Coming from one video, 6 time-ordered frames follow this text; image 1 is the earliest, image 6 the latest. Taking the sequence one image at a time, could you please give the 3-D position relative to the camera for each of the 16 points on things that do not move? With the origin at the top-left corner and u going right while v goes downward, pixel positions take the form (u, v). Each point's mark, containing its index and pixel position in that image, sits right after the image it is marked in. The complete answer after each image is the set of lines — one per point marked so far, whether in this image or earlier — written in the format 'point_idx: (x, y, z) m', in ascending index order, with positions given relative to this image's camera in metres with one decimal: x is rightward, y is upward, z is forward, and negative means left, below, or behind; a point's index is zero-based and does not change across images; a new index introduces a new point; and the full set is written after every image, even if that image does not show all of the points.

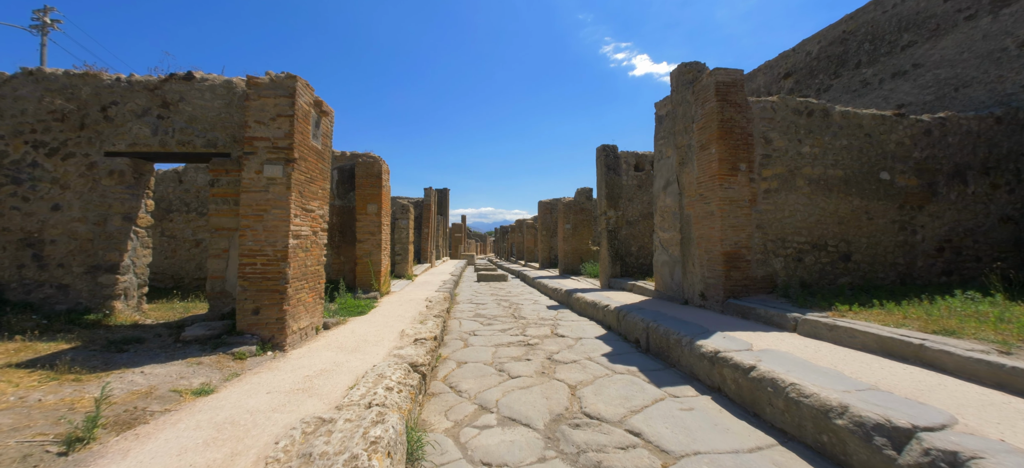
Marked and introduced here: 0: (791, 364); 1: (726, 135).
0: (+2.3, -1.1, +3.1) m
1: (+3.0, +1.4, +5.4) m
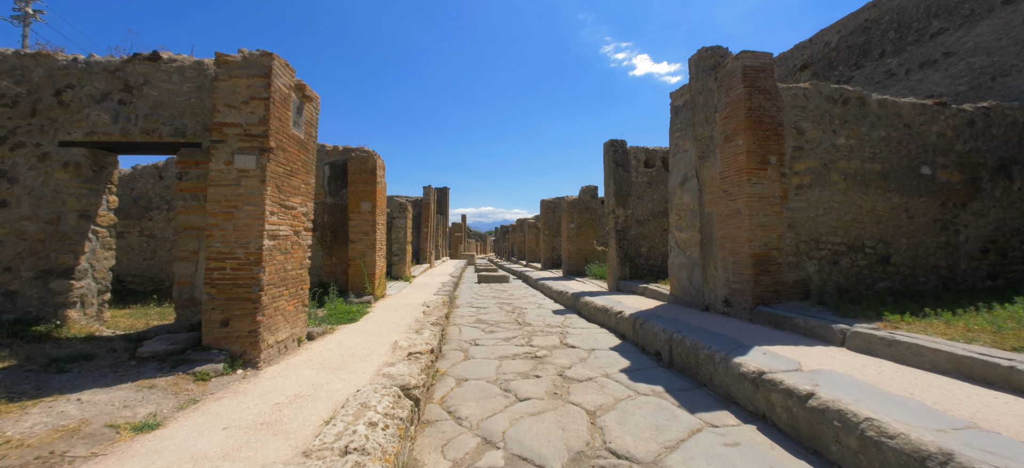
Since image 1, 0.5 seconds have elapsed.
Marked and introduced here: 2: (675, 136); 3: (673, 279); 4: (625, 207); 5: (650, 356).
0: (+2.3, -1.1, +2.6) m
1: (+3.1, +1.4, +4.9) m
2: (+2.7, +1.7, +6.4) m
3: (+2.7, -0.7, +6.4) m
4: (+2.5, +0.6, +8.6) m
5: (+1.6, -1.4, +4.4) m
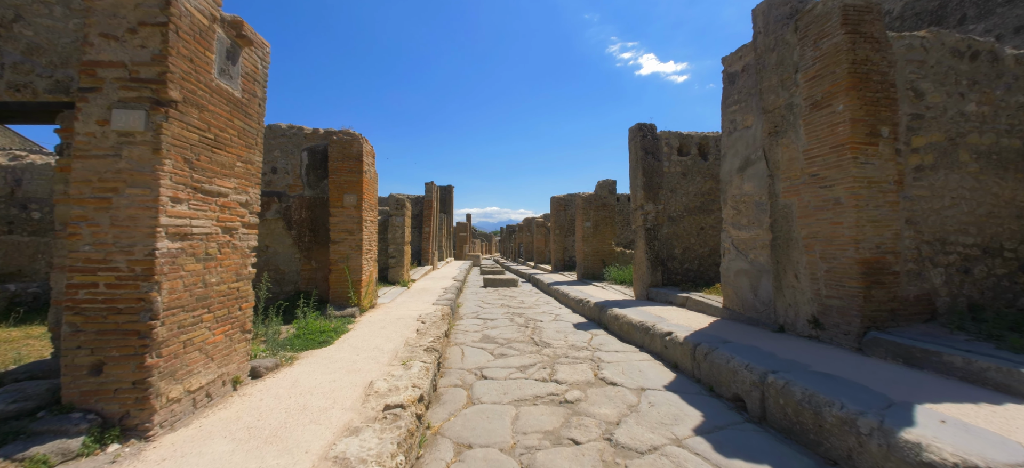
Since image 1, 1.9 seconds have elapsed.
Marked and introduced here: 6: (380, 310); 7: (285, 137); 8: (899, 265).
0: (+2.5, -1.0, +1.3) m
1: (+3.3, +1.4, +3.6) m
2: (+2.9, +1.7, +5.2) m
3: (+2.9, -0.7, +5.1) m
4: (+2.8, +0.6, +7.4) m
5: (+1.8, -1.4, +3.2) m
6: (-2.1, -1.2, +6.0) m
7: (-3.6, +1.6, +6.1) m
8: (+3.6, -0.3, +3.5) m
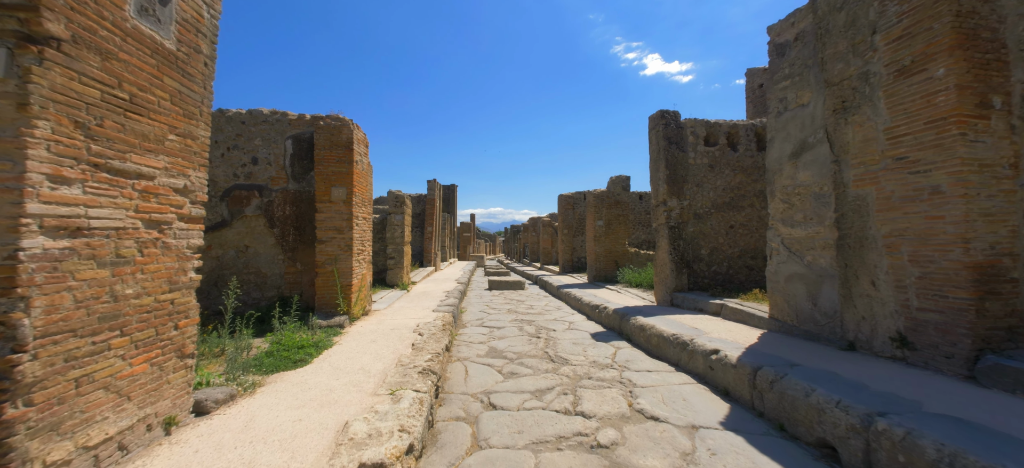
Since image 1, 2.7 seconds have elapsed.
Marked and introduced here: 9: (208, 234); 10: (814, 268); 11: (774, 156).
0: (+2.6, -1.0, +0.6) m
1: (+3.4, +1.4, +2.8) m
2: (+3.1, +1.7, +4.4) m
3: (+3.0, -0.7, +4.3) m
4: (+2.9, +0.6, +6.6) m
5: (+1.9, -1.4, +2.4) m
6: (-1.9, -1.2, +5.3) m
7: (-3.5, +1.6, +5.4) m
8: (+3.7, -0.3, +2.8) m
9: (-4.1, 0.0, +5.2) m
10: (+3.1, -0.4, +3.9) m
11: (+3.0, +0.9, +4.4) m
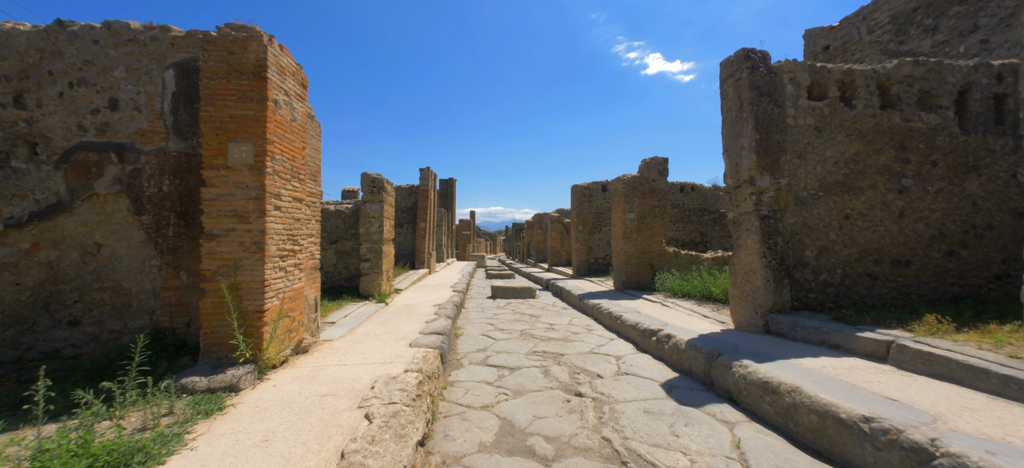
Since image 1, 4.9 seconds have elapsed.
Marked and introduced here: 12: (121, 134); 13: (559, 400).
0: (+2.8, -1.0, -1.5) m
1: (+3.6, +1.5, +0.7) m
2: (+3.3, +1.8, +2.3) m
3: (+3.2, -0.6, +2.3) m
4: (+3.1, +0.7, +4.5) m
5: (+2.1, -1.3, +0.4) m
6: (-1.7, -1.1, +3.2) m
7: (-3.3, +1.7, +3.3) m
8: (+3.9, -0.2, +0.7) m
9: (-3.9, +0.1, +3.1) m
10: (+3.3, -0.3, +1.8) m
11: (+3.2, +1.0, +2.3) m
12: (-3.3, +0.8, +3.2) m
13: (+0.4, -1.4, +3.1) m
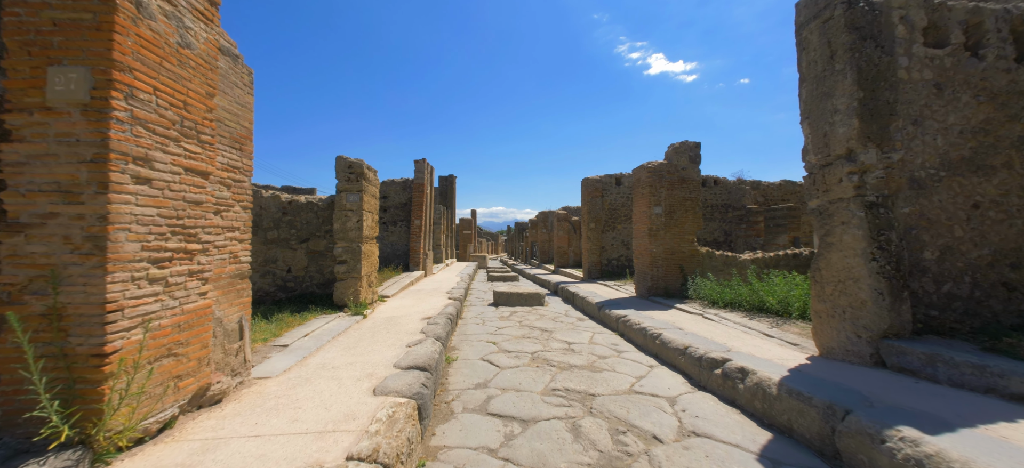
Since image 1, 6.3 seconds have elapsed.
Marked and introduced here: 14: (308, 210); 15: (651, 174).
0: (+2.8, -0.9, -2.8) m
1: (+3.7, +1.6, -0.5) m
2: (+3.4, +1.8, +1.1) m
3: (+3.3, -0.6, +1.0) m
4: (+3.2, +0.8, +3.3) m
5: (+2.2, -1.3, -0.9) m
6: (-1.6, -1.0, +2.0) m
7: (-3.2, +1.7, +2.1) m
8: (+4.0, -0.1, -0.5) m
9: (-3.8, +0.1, +2.0) m
10: (+3.4, -0.2, +0.6) m
11: (+3.3, +1.0, +1.1) m
12: (-3.2, +0.9, +2.1) m
13: (+0.5, -1.3, +1.9) m
14: (-3.1, +0.4, +5.9) m
15: (+2.6, +1.1, +7.3) m
